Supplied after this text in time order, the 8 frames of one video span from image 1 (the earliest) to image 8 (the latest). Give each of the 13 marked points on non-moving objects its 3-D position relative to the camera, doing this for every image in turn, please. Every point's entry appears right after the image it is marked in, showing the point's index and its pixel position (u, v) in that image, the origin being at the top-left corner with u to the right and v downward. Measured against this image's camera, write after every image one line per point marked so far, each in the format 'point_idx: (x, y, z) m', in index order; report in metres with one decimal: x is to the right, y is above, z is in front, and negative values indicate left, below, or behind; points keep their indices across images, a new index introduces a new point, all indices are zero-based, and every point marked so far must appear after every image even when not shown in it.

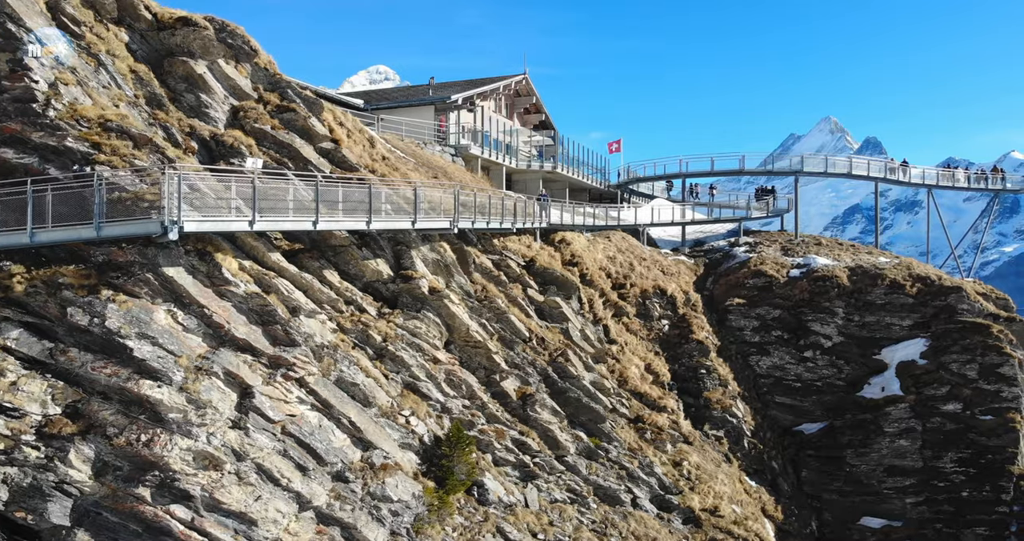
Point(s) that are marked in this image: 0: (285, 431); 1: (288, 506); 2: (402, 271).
0: (-4.9, -3.4, +15.4) m
1: (-4.6, -4.9, +15.0) m
2: (-3.1, 0.0, +19.8) m
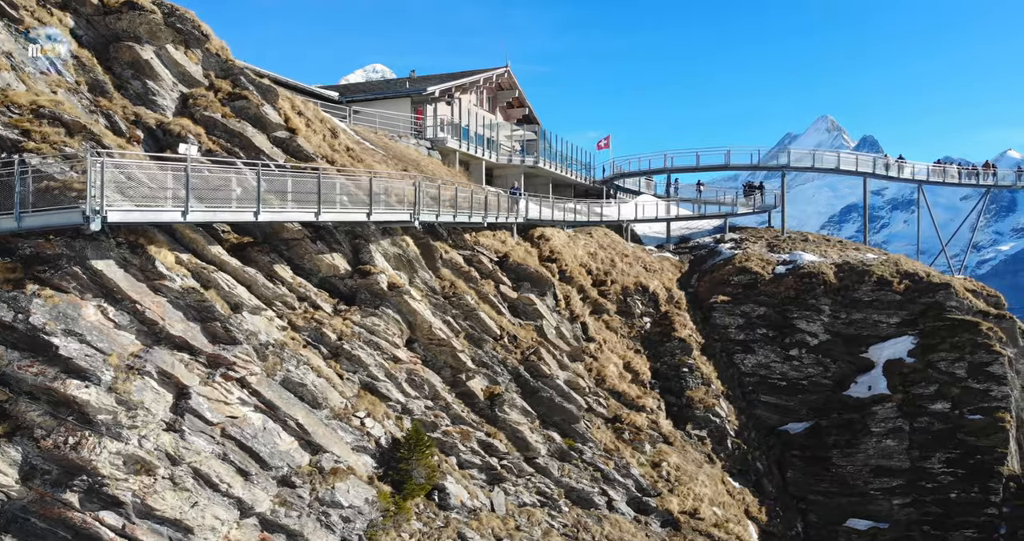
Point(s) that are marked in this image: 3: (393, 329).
0: (-5.8, -3.3, +14.5) m
1: (-5.6, -4.8, +14.1) m
2: (-4.1, +0.1, +19.0) m
3: (-3.2, -1.6, +18.9) m
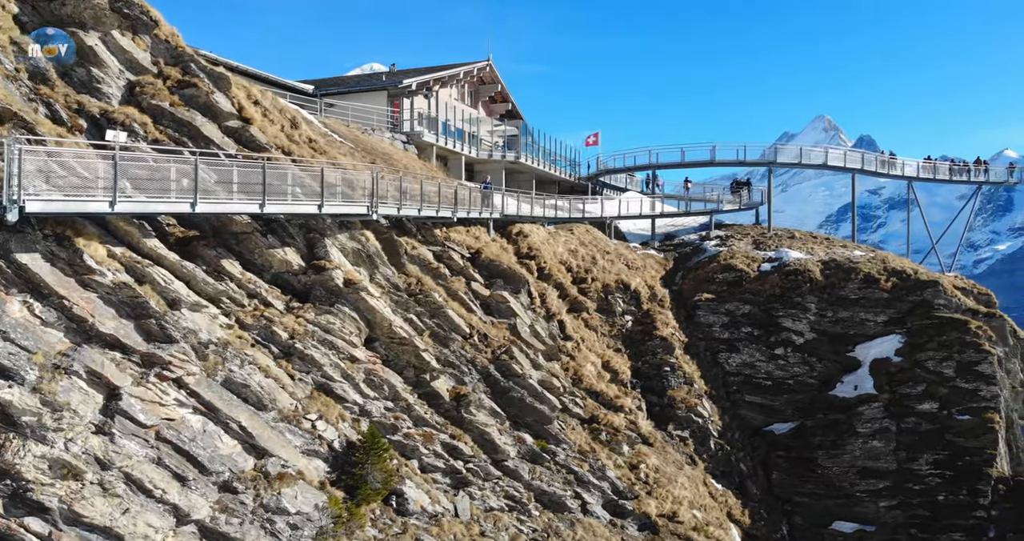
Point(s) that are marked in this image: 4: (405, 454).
0: (-6.8, -3.2, +13.8) m
1: (-6.5, -4.6, +13.4) m
2: (-5.0, +0.2, +18.2) m
3: (-4.1, -1.4, +18.2) m
4: (-2.7, -4.7, +18.3) m
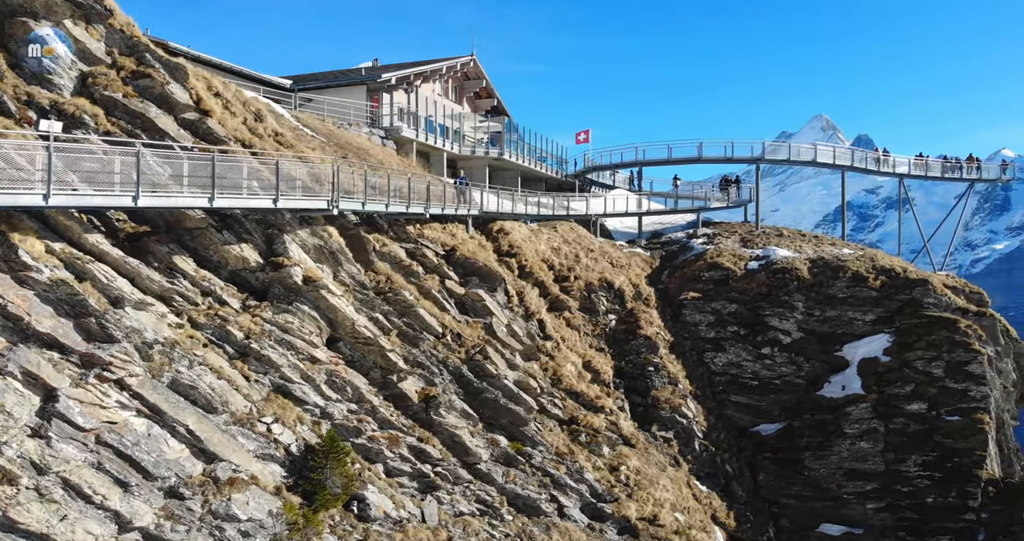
0: (-7.6, -3.1, +13.2) m
1: (-7.3, -4.6, +12.8) m
2: (-5.8, +0.3, +17.6) m
3: (-5.0, -1.4, +17.6) m
4: (-3.5, -4.6, +17.7) m
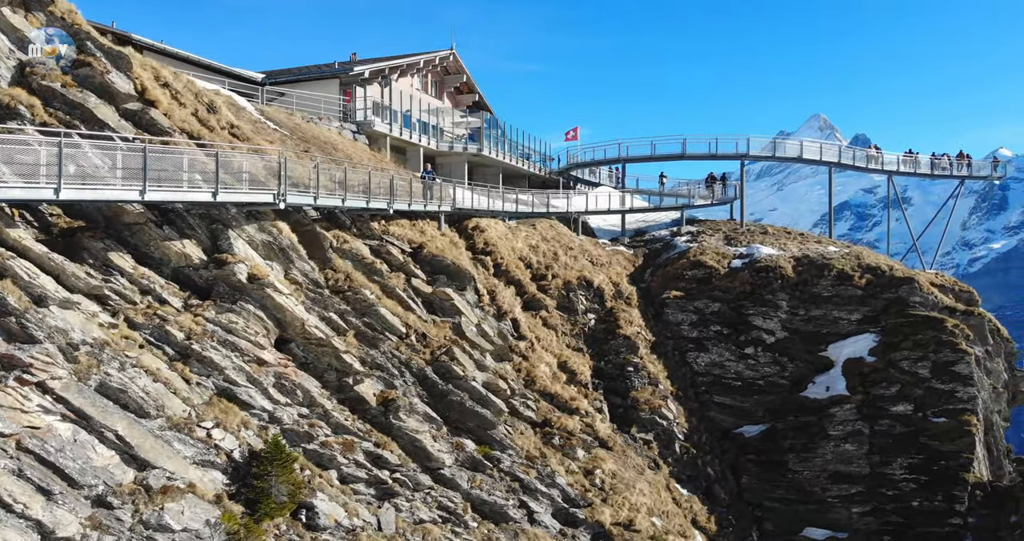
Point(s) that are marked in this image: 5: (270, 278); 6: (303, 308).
0: (-8.6, -3.1, +12.4) m
1: (-8.3, -4.5, +12.0) m
2: (-6.8, +0.4, +16.8) m
3: (-6.0, -1.3, +16.8) m
4: (-4.5, -4.6, +16.9) m
5: (-5.8, -0.2, +17.3) m
6: (-5.2, -0.9, +17.9) m
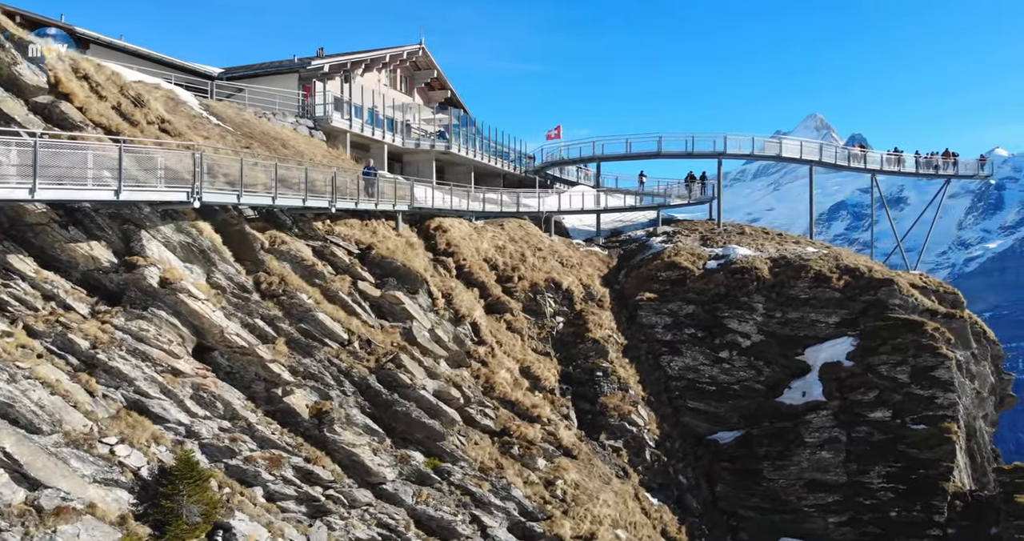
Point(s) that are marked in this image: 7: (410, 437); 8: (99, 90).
0: (-10.0, -3.1, +11.3) m
1: (-9.7, -4.6, +10.9) m
2: (-8.3, +0.3, +15.8) m
3: (-7.4, -1.4, +15.7) m
4: (-5.9, -4.6, +15.9) m
5: (-7.2, -0.3, +16.2) m
6: (-6.6, -1.0, +16.9) m
7: (-2.9, -4.7, +20.2) m
8: (-10.2, +4.6, +18.0) m
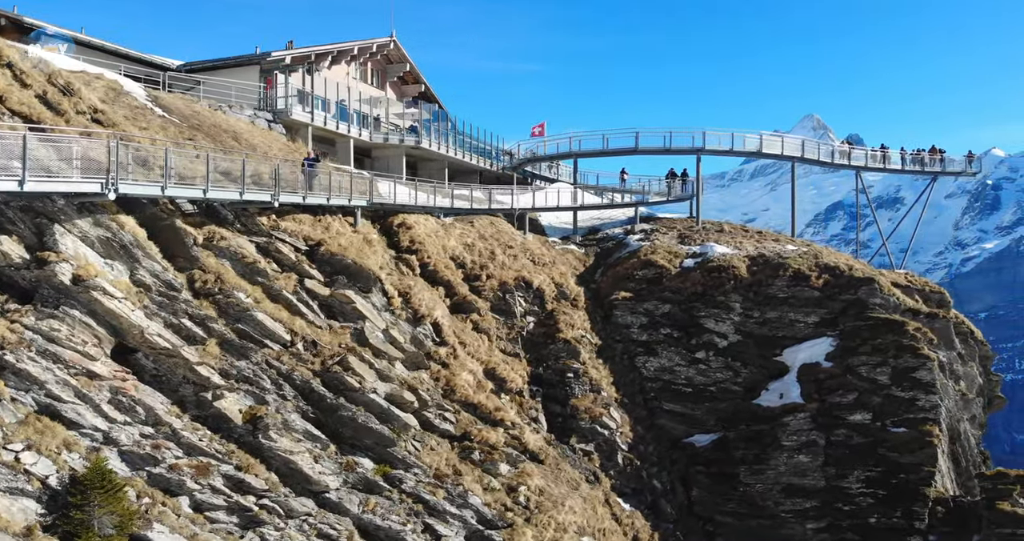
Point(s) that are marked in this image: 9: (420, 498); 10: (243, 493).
0: (-11.2, -3.1, +10.4) m
1: (-11.0, -4.5, +10.0) m
2: (-9.5, +0.4, +14.9) m
3: (-8.6, -1.3, +14.8) m
4: (-7.2, -4.6, +15.0) m
5: (-8.4, -0.2, +15.3) m
6: (-7.8, -0.9, +15.9) m
7: (-4.2, -4.6, +19.3) m
8: (-11.5, +4.6, +17.1) m
9: (-2.6, -6.3, +19.9) m
10: (-6.0, -5.0, +16.1) m
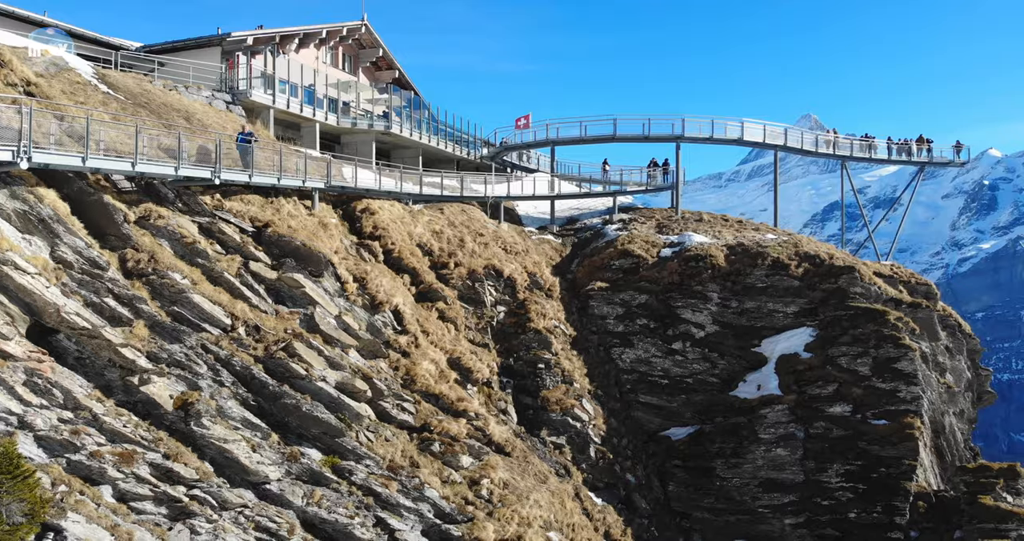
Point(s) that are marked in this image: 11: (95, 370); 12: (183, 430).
0: (-12.4, -2.6, +9.6) m
1: (-12.1, -4.0, +9.2) m
2: (-10.7, +0.9, +14.0) m
3: (-9.8, -0.8, +14.0) m
4: (-8.3, -4.1, +14.1) m
5: (-9.6, +0.3, +14.5) m
6: (-9.0, -0.5, +15.1) m
7: (-5.3, -4.1, +18.5) m
8: (-12.6, +5.1, +16.3) m
9: (-3.8, -5.8, +19.1) m
10: (-7.2, -4.5, +15.3) m
11: (-8.7, -2.0, +15.0) m
12: (-7.2, -3.5, +15.9) m
